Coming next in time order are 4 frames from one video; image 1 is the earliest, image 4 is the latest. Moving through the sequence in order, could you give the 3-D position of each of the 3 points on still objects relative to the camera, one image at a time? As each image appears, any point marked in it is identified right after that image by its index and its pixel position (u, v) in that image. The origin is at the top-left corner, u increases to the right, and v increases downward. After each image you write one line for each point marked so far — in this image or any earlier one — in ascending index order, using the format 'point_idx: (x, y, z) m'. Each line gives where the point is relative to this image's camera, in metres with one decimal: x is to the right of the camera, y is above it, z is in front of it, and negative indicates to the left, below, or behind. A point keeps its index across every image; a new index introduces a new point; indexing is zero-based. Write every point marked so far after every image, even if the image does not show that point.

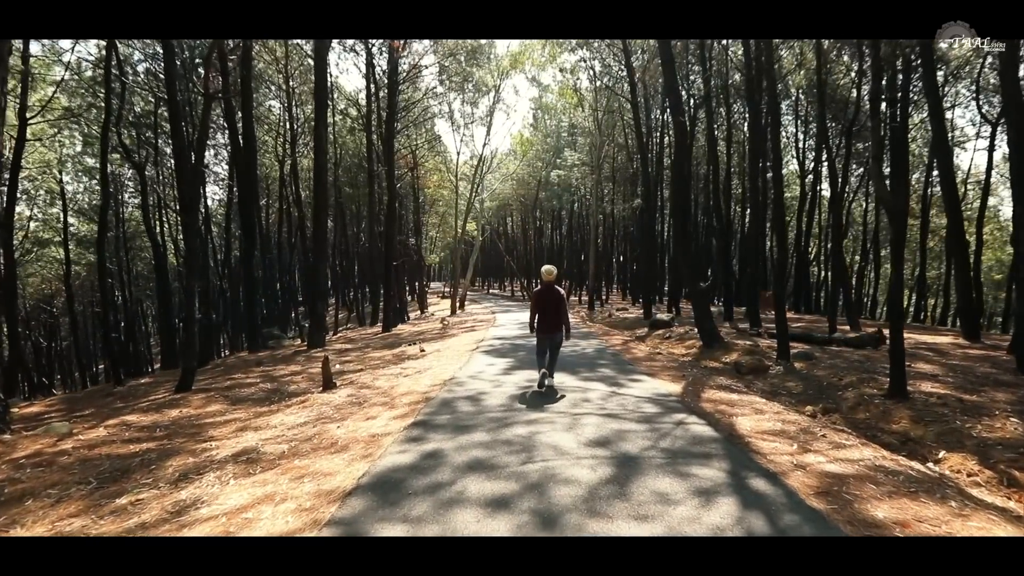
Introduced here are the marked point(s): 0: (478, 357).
0: (-0.7, -1.4, +11.3) m
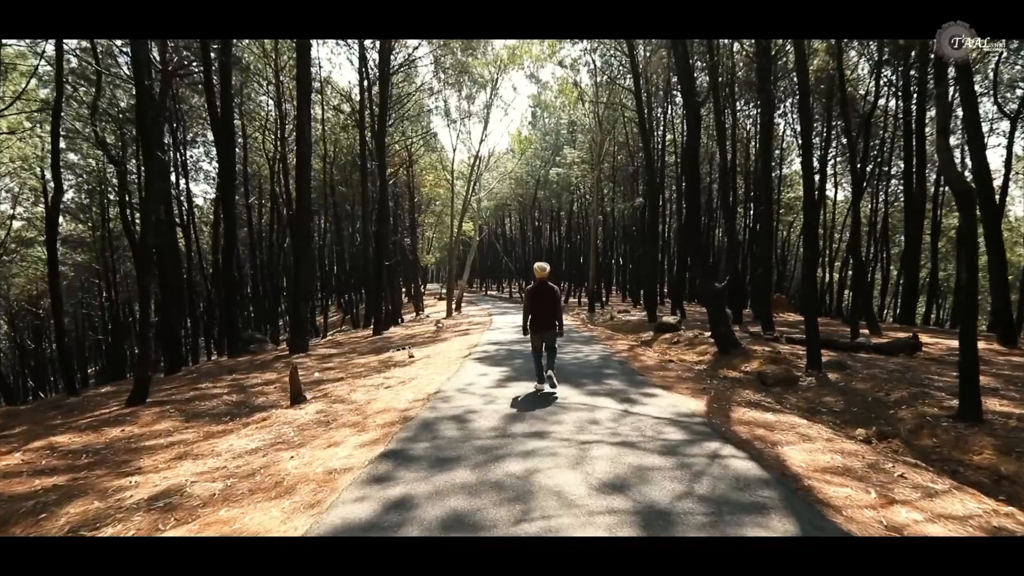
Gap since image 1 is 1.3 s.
0: (-0.8, -1.4, +10.2) m
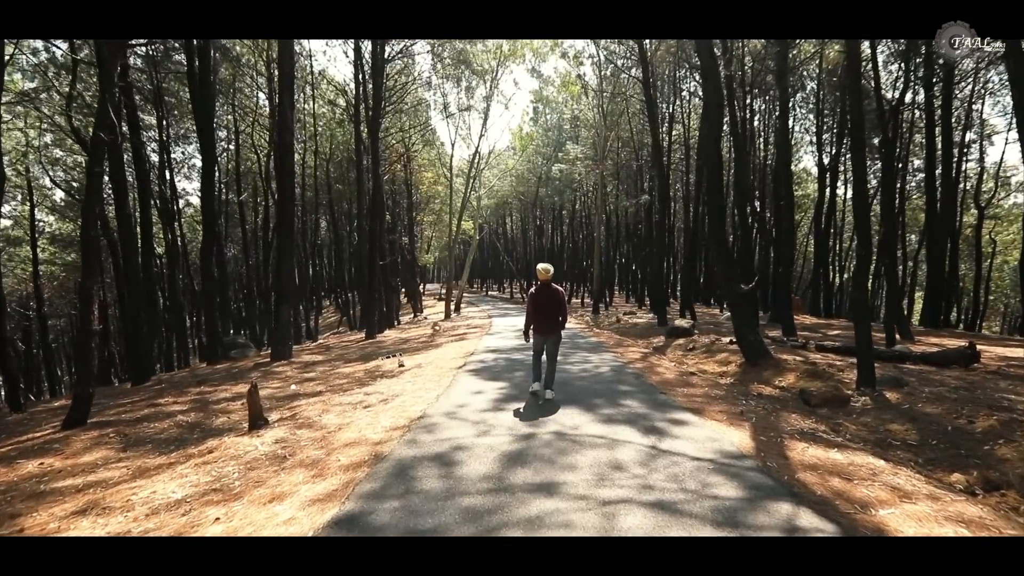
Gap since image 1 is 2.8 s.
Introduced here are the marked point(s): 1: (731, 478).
0: (-0.8, -1.5, +8.9) m
1: (+1.6, -1.4, +4.0) m
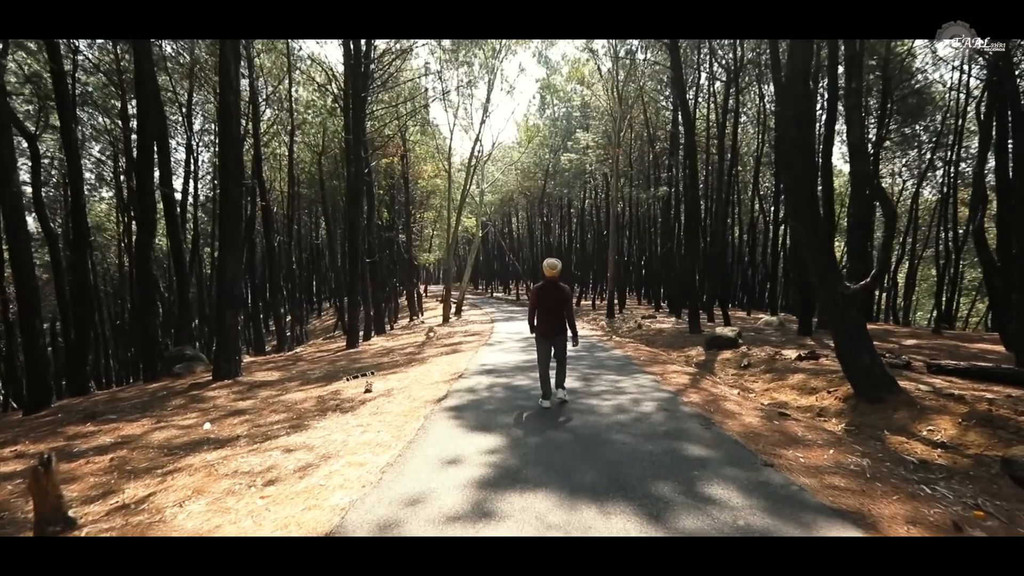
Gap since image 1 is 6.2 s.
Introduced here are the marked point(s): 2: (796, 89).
0: (-0.8, -1.4, +5.9) m
1: (+1.6, -1.4, +1.0) m
2: (+4.3, +3.0, +8.6) m
